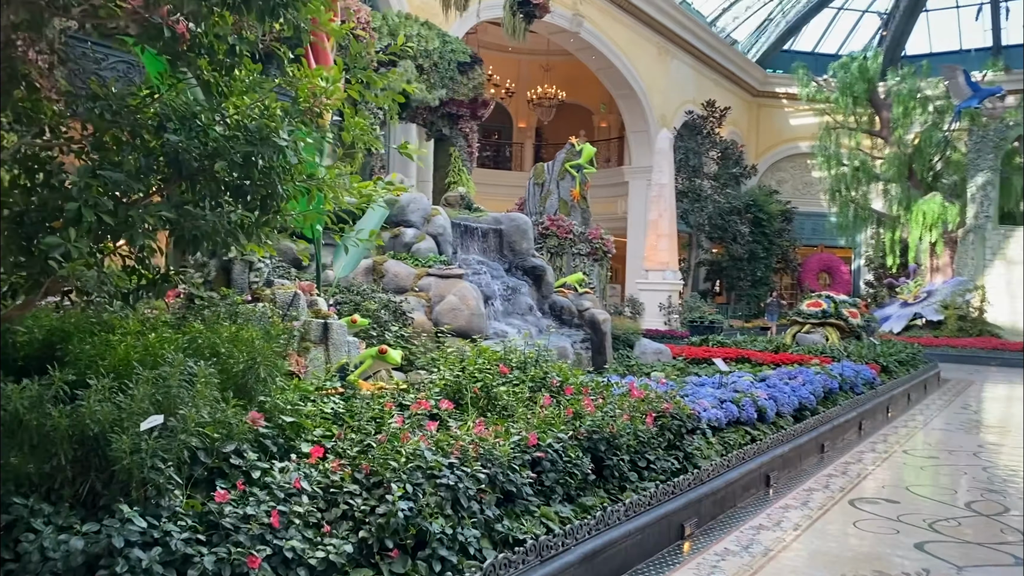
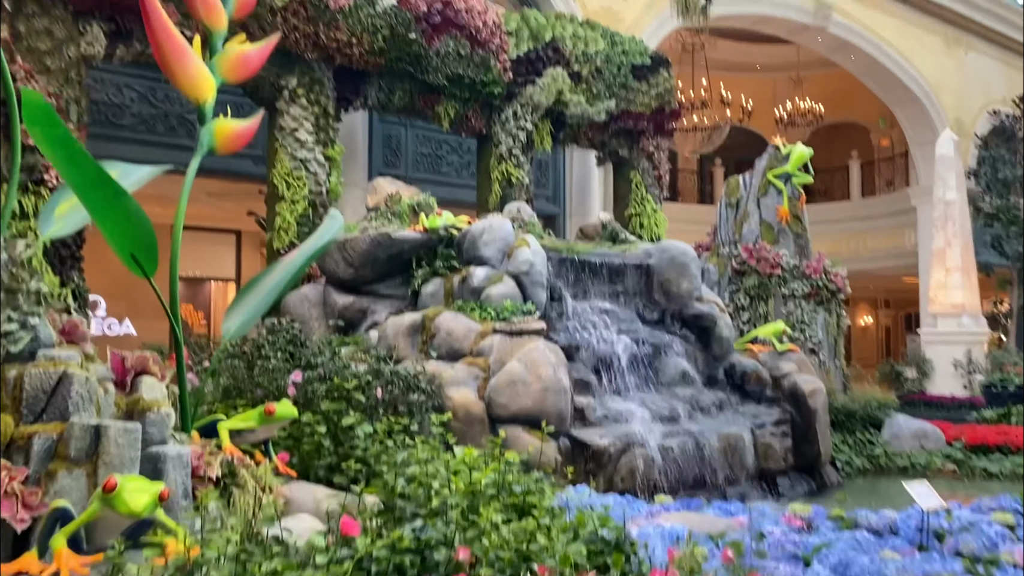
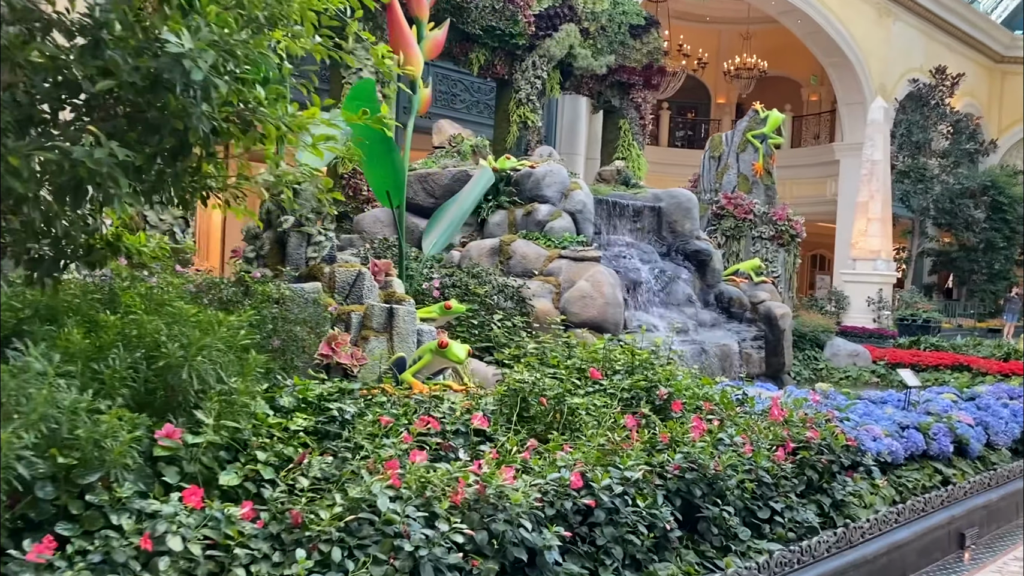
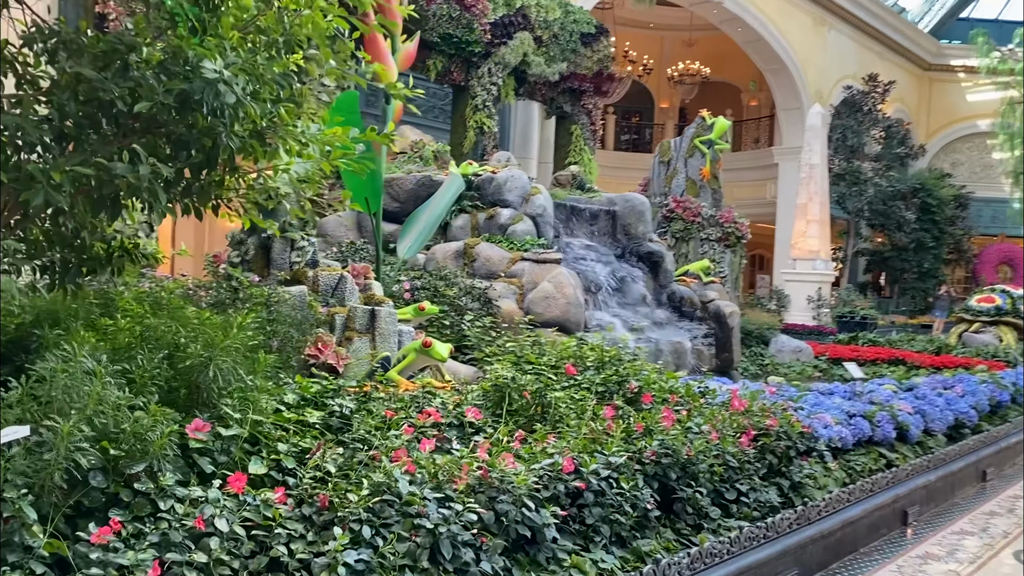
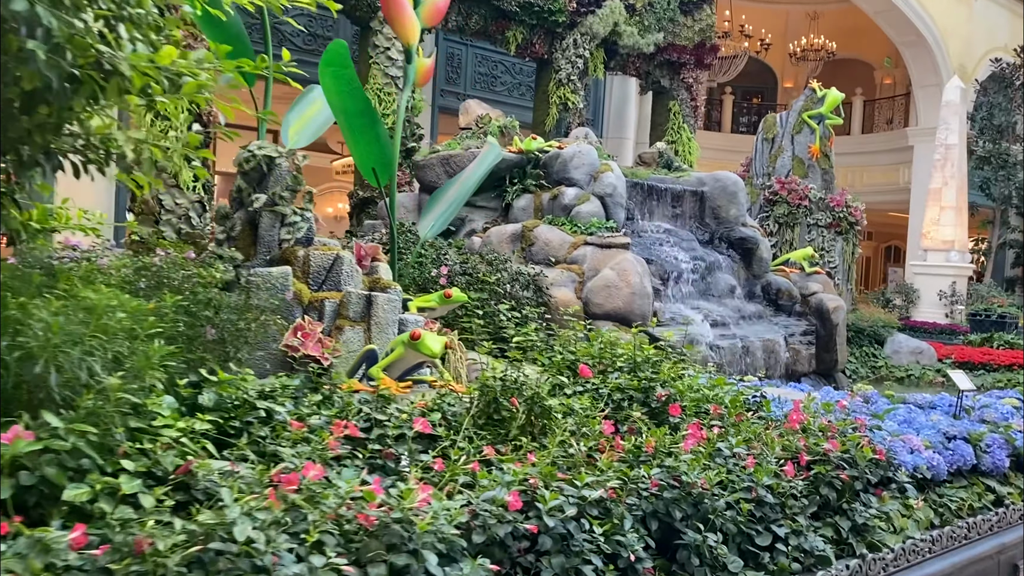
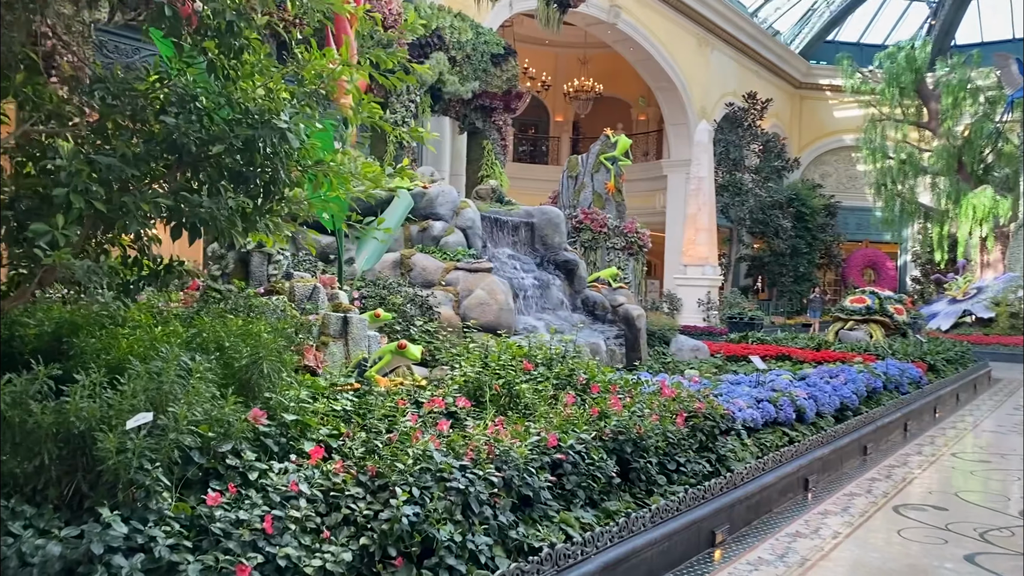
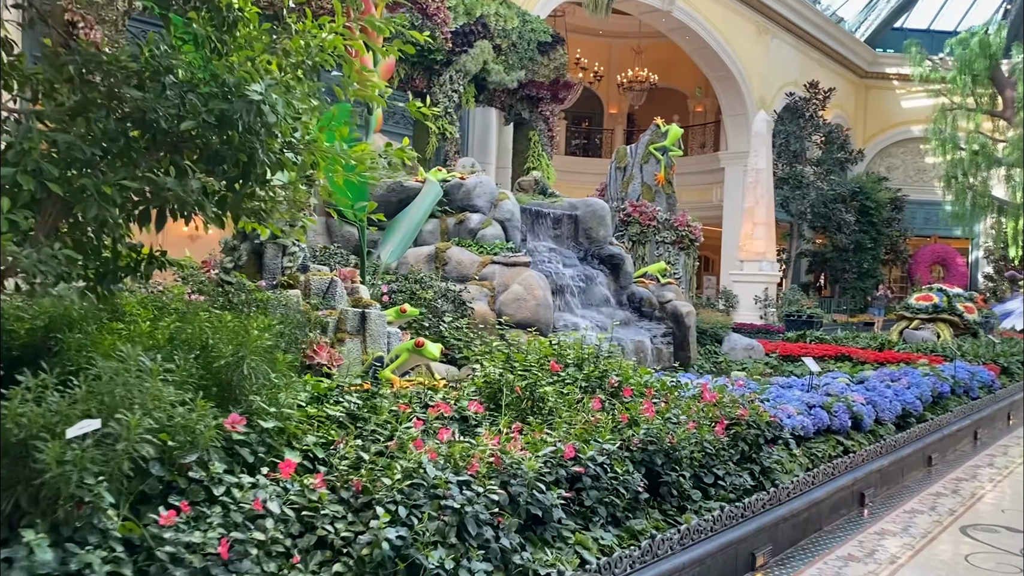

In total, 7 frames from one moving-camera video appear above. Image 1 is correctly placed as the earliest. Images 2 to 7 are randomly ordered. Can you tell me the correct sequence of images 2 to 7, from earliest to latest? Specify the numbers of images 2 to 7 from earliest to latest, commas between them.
6, 7, 4, 3, 5, 2
